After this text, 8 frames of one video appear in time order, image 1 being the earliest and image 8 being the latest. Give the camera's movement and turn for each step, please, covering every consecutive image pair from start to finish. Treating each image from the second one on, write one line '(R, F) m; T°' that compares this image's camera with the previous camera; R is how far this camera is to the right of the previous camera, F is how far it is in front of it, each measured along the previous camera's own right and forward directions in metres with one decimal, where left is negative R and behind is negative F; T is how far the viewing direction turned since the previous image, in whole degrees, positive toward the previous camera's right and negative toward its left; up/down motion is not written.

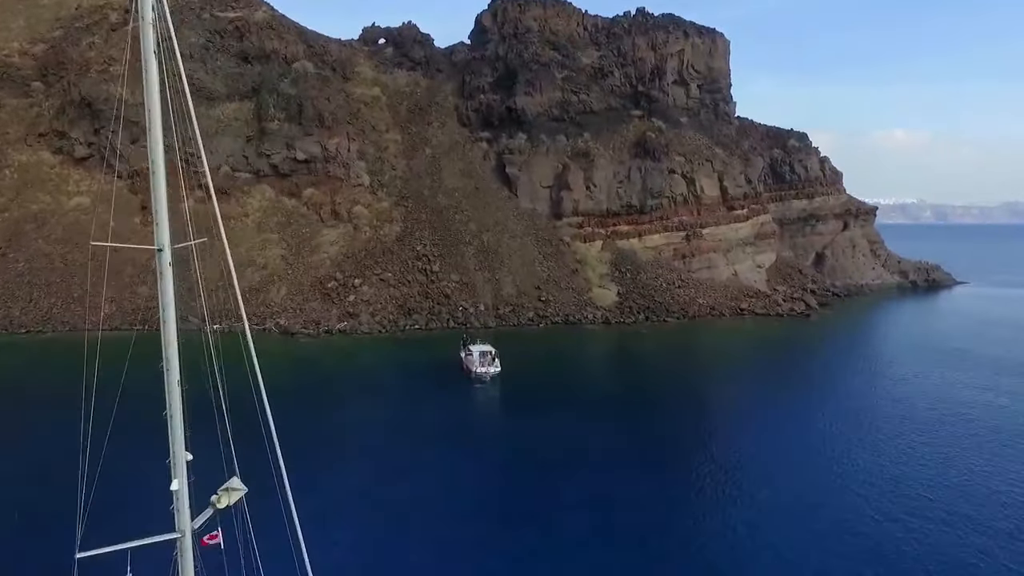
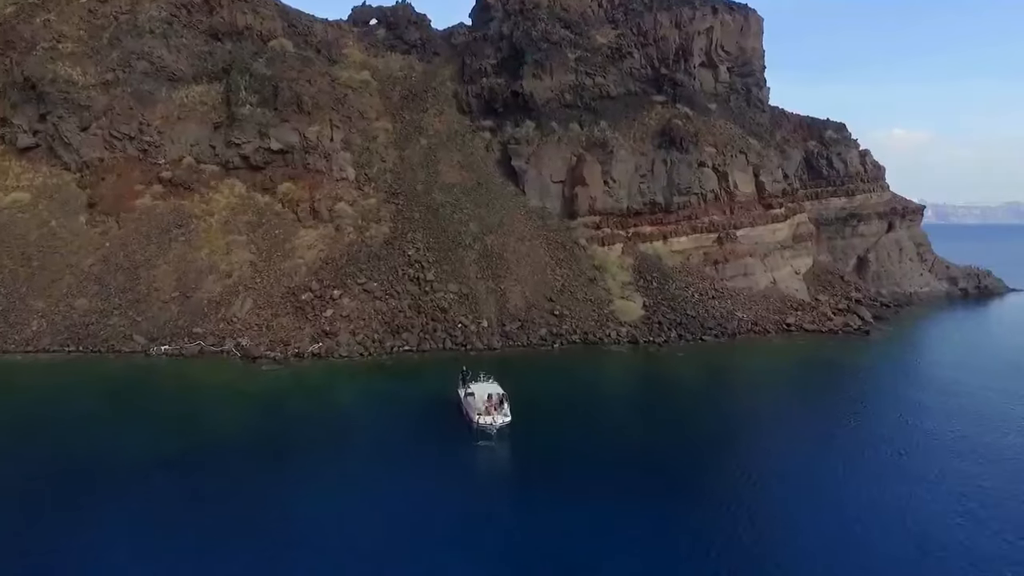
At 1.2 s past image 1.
(-0.3, +5.4) m; 0°
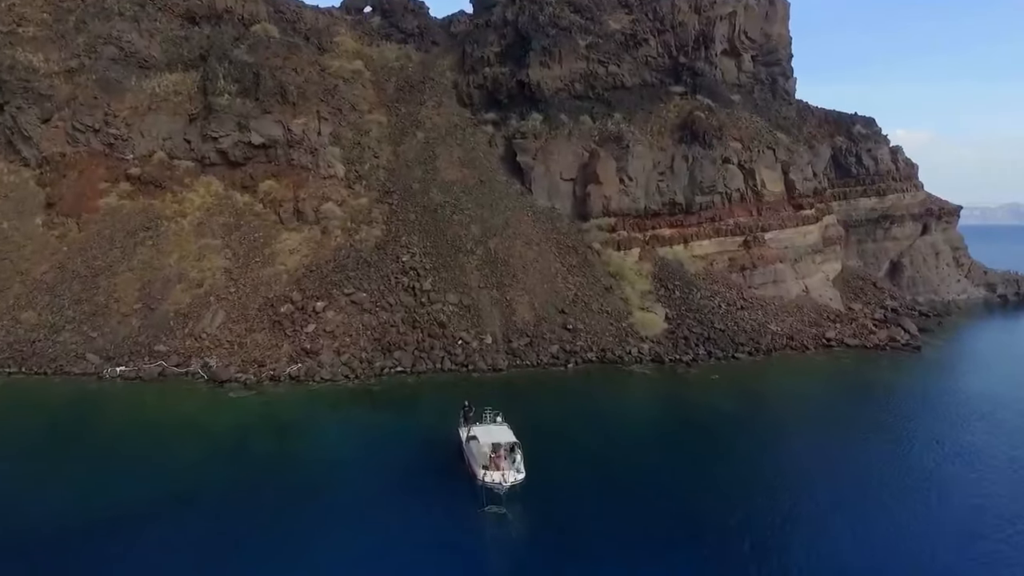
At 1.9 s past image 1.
(-0.3, +3.4) m; 0°
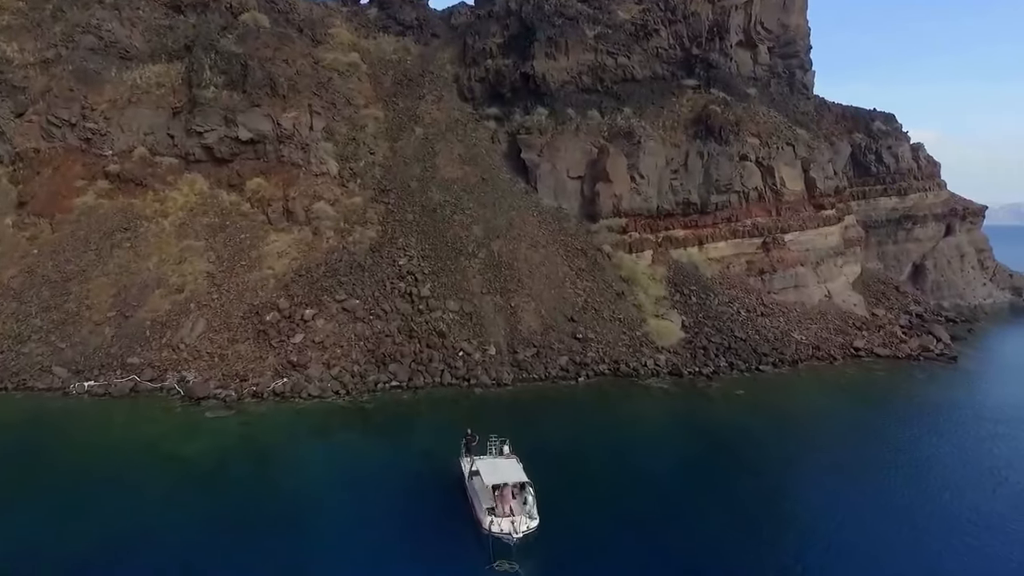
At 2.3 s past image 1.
(-0.2, +2.0) m; 0°
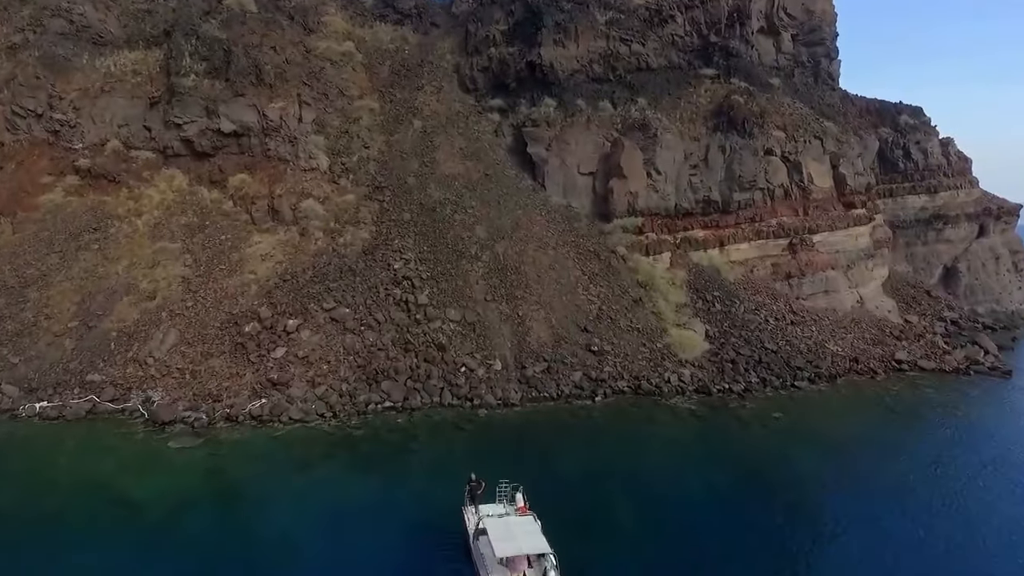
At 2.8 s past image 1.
(-0.2, +2.4) m; 0°
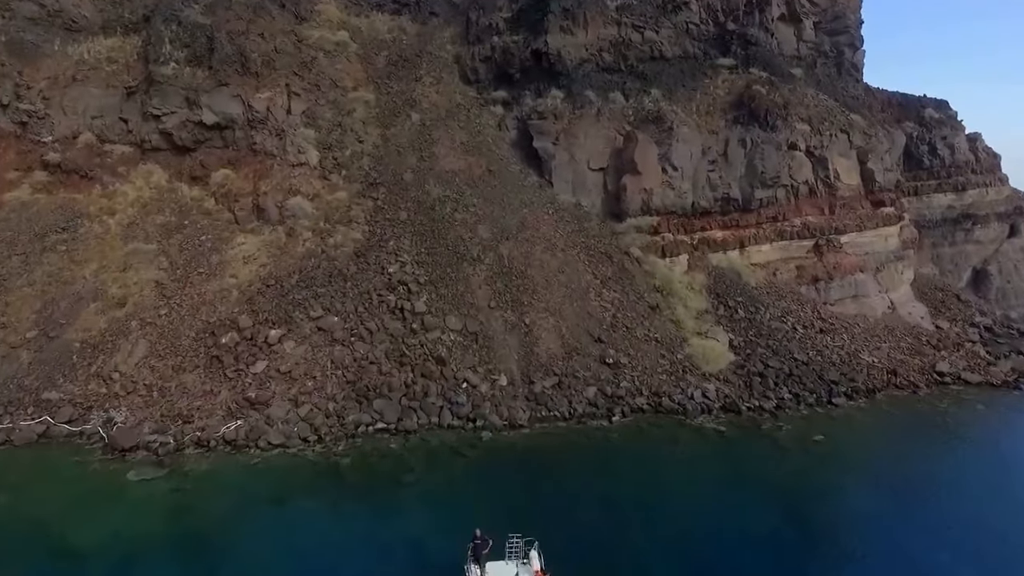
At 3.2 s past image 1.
(-0.2, +2.0) m; 0°
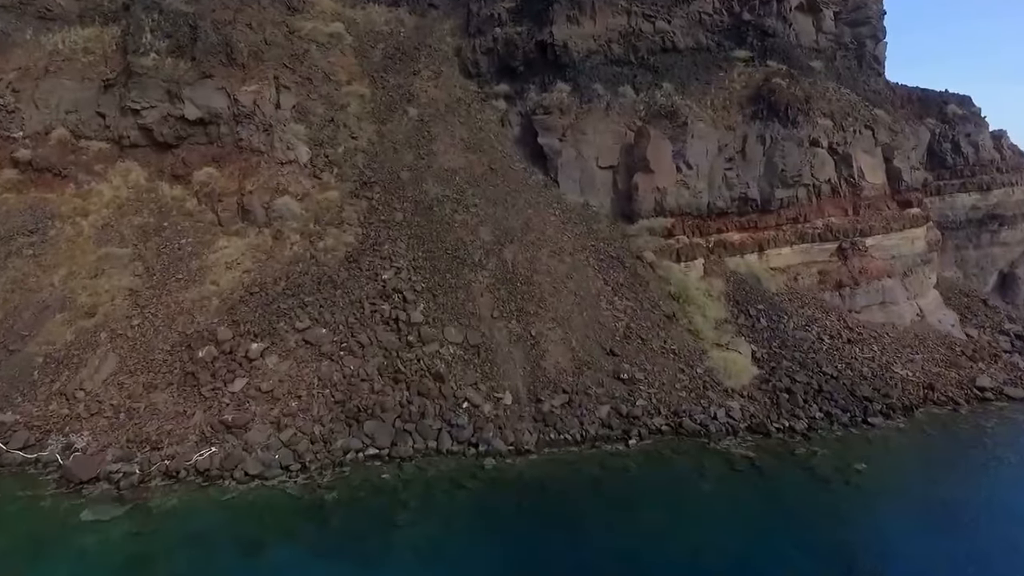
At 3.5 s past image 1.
(-0.1, +1.7) m; 0°
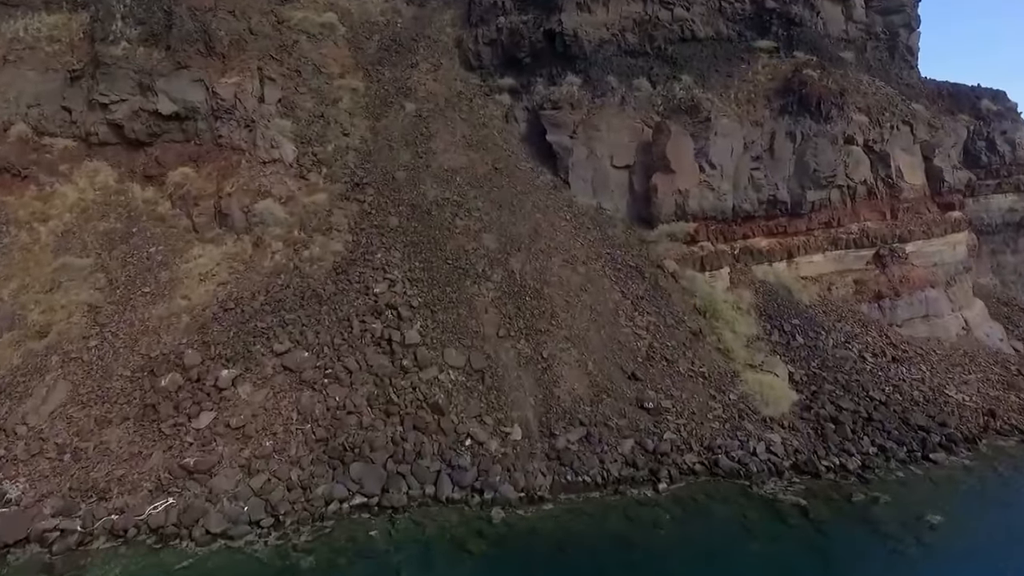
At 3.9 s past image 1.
(-0.2, +2.2) m; 0°
